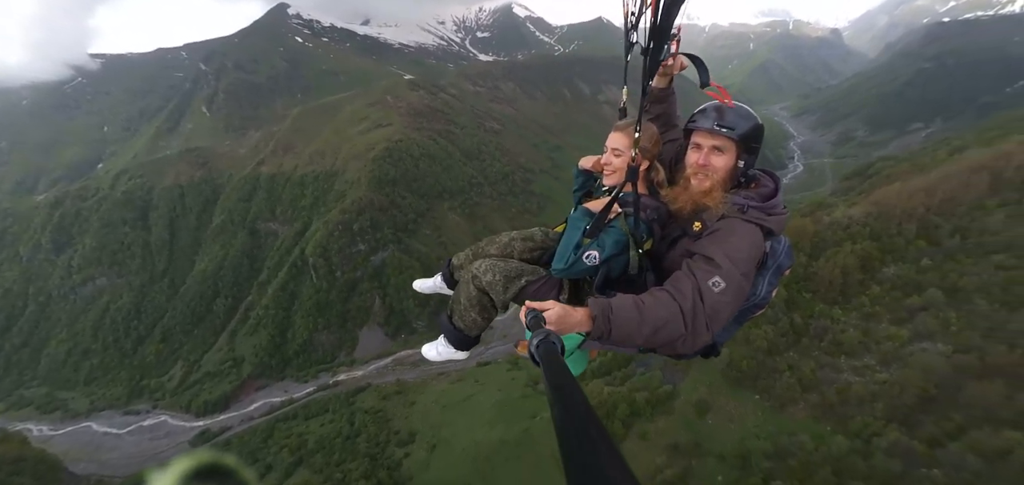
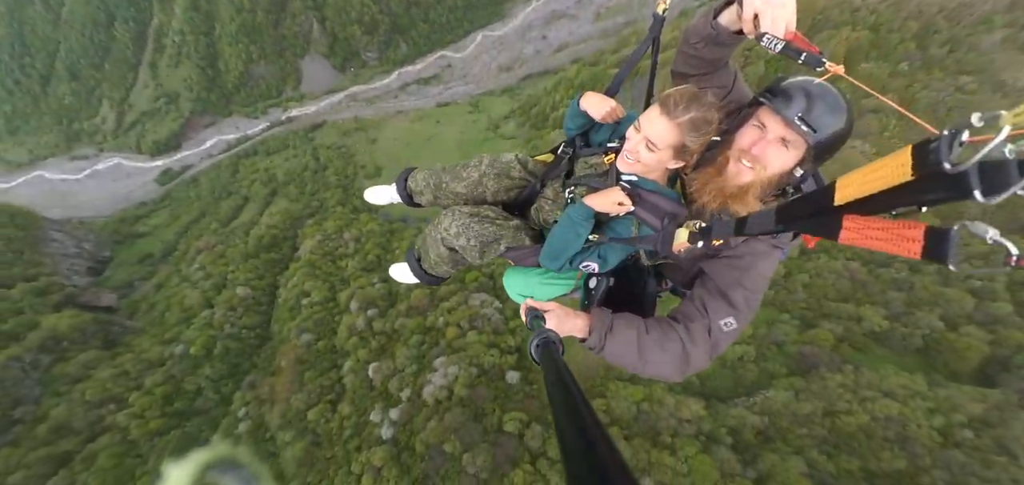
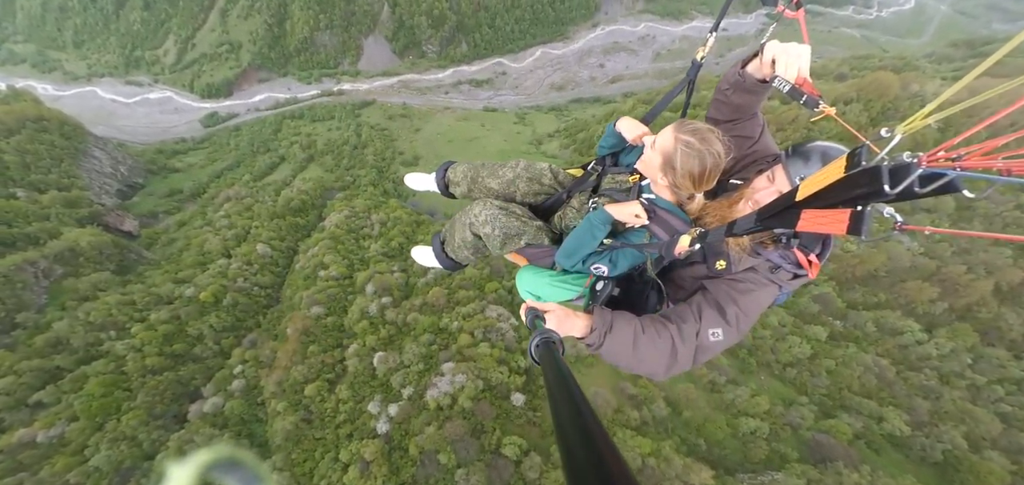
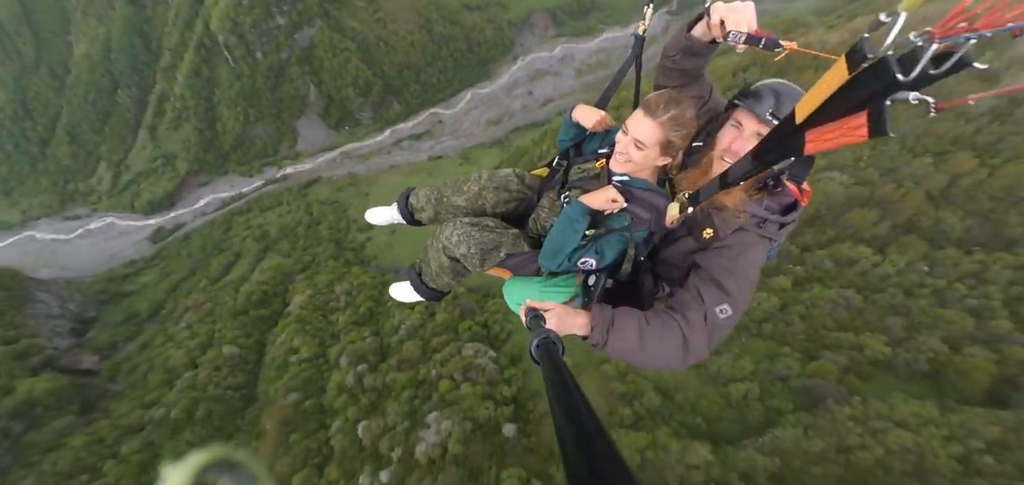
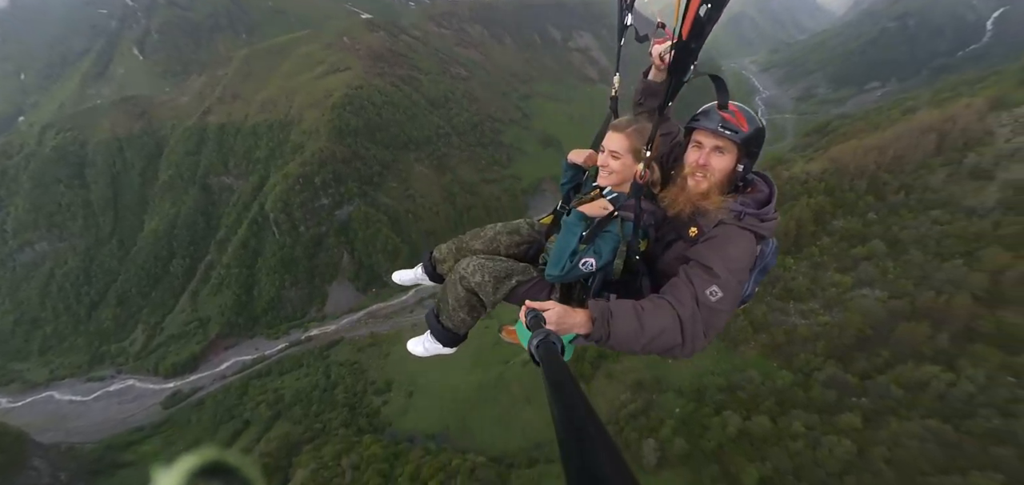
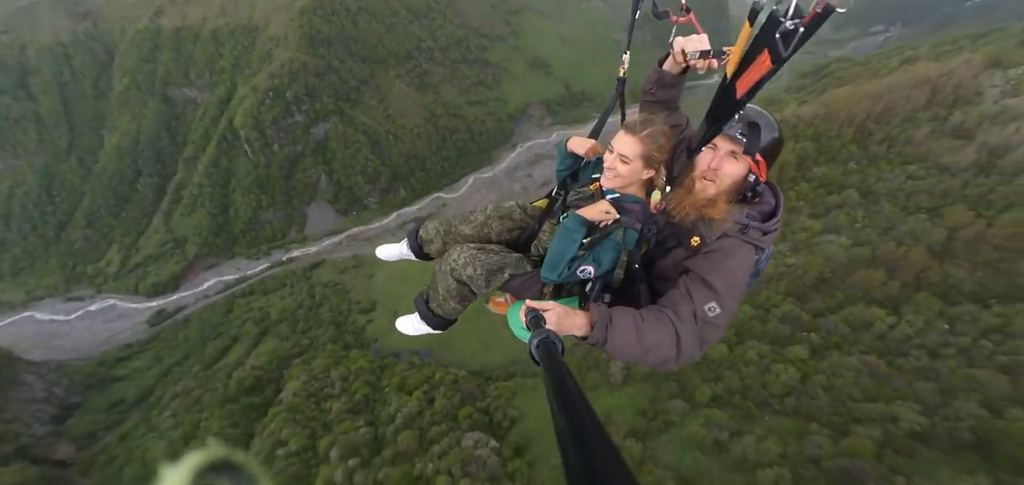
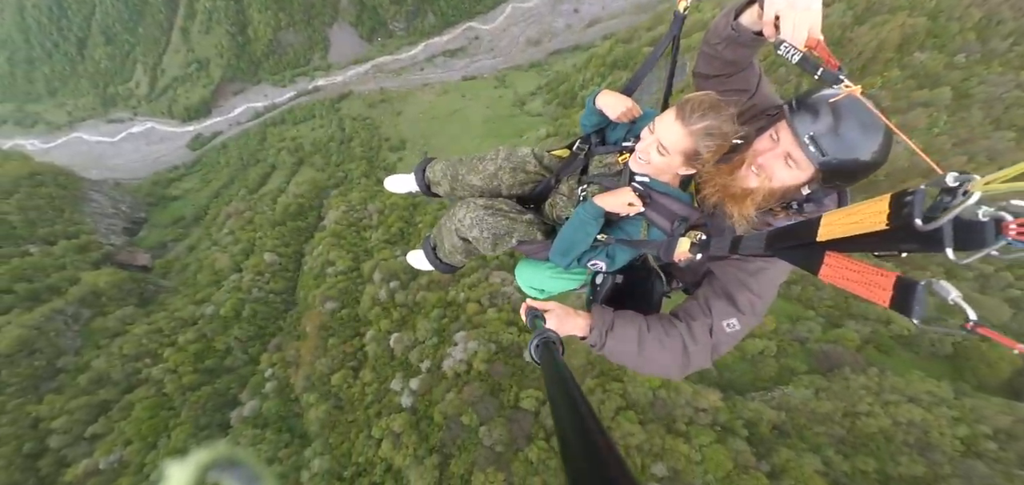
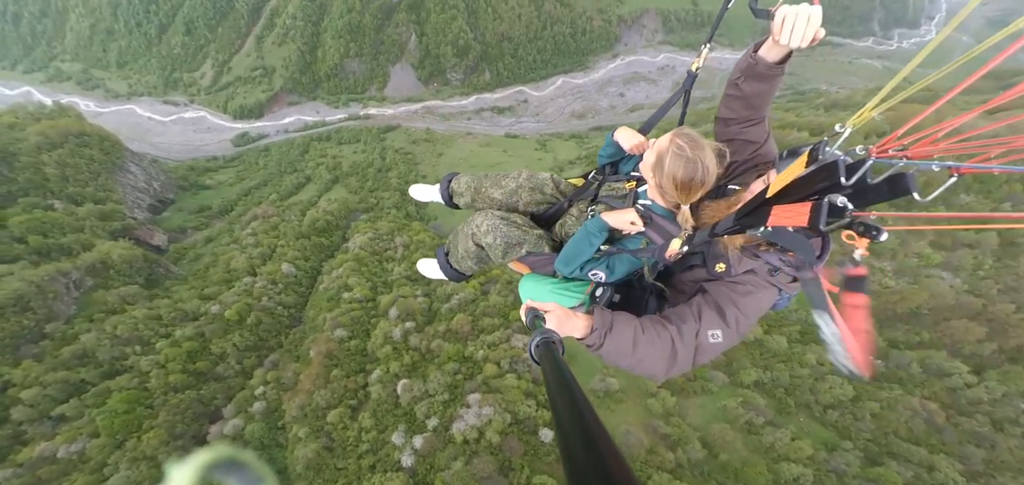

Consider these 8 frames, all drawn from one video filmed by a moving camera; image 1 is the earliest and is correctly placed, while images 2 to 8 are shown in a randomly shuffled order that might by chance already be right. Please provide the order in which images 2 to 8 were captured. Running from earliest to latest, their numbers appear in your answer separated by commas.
5, 6, 4, 2, 7, 3, 8
